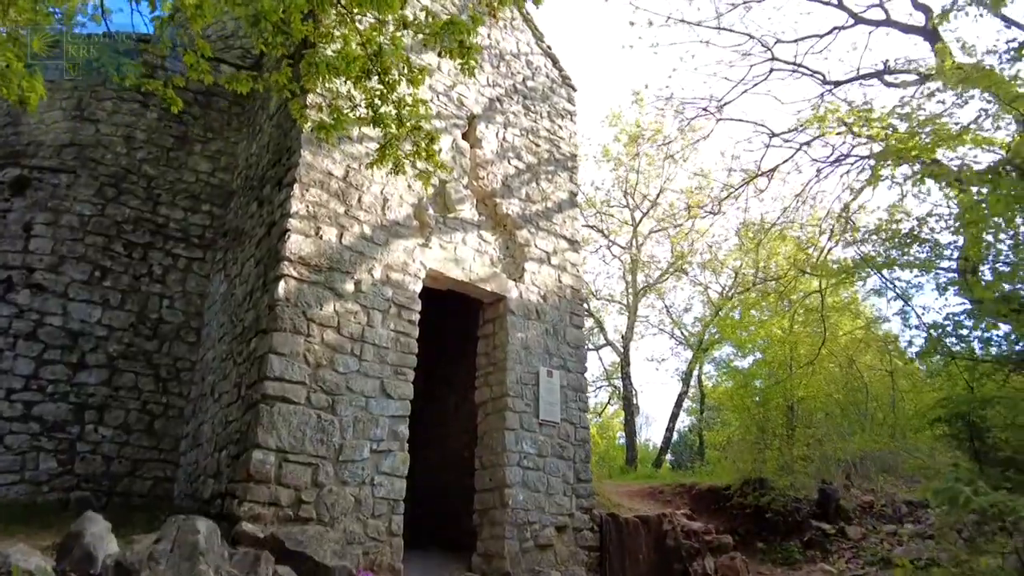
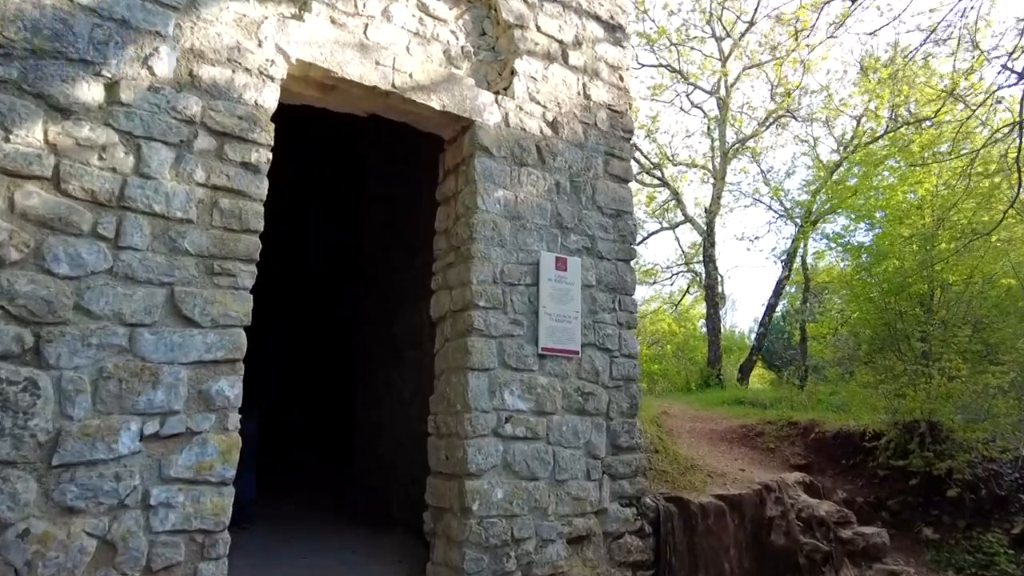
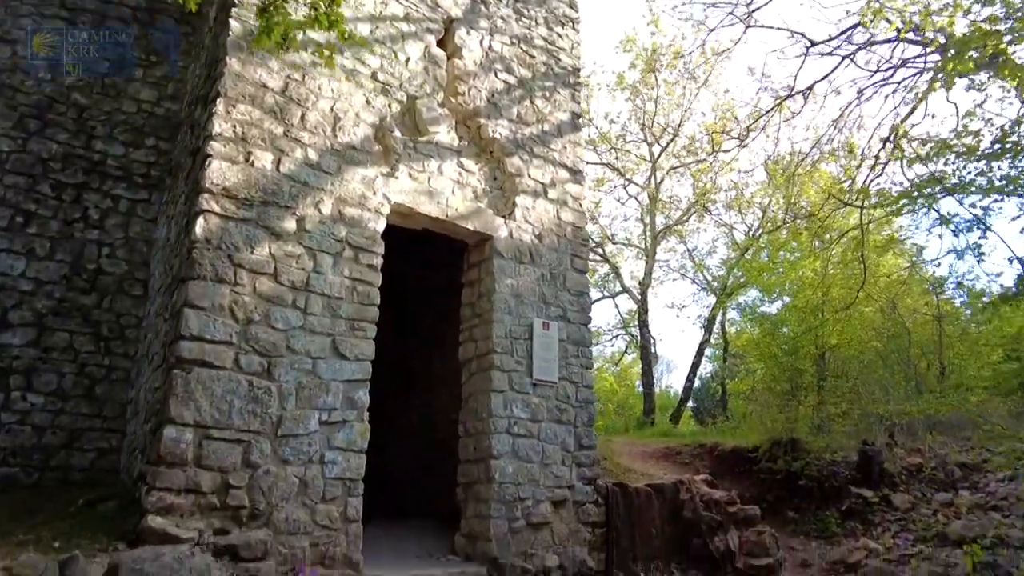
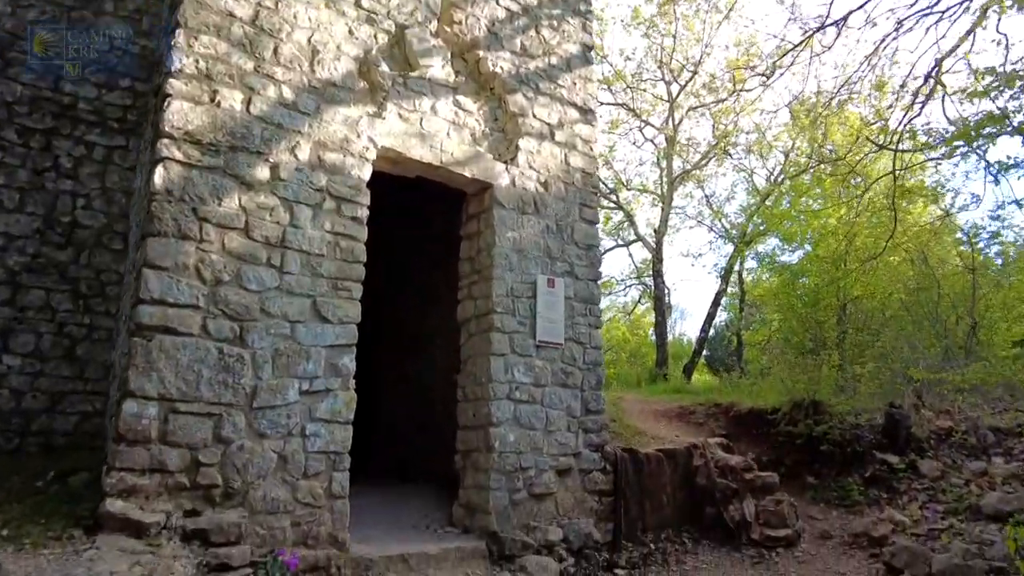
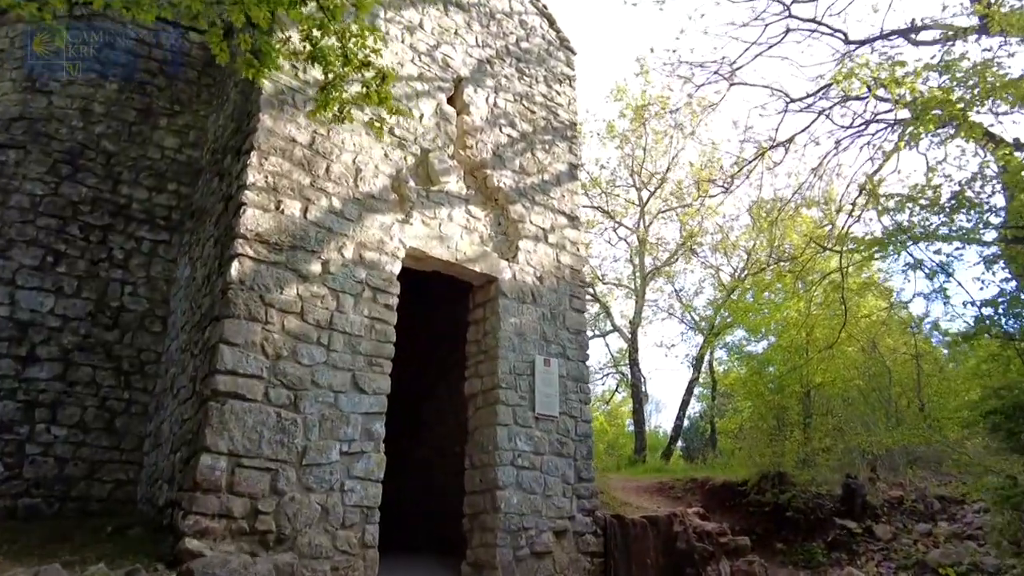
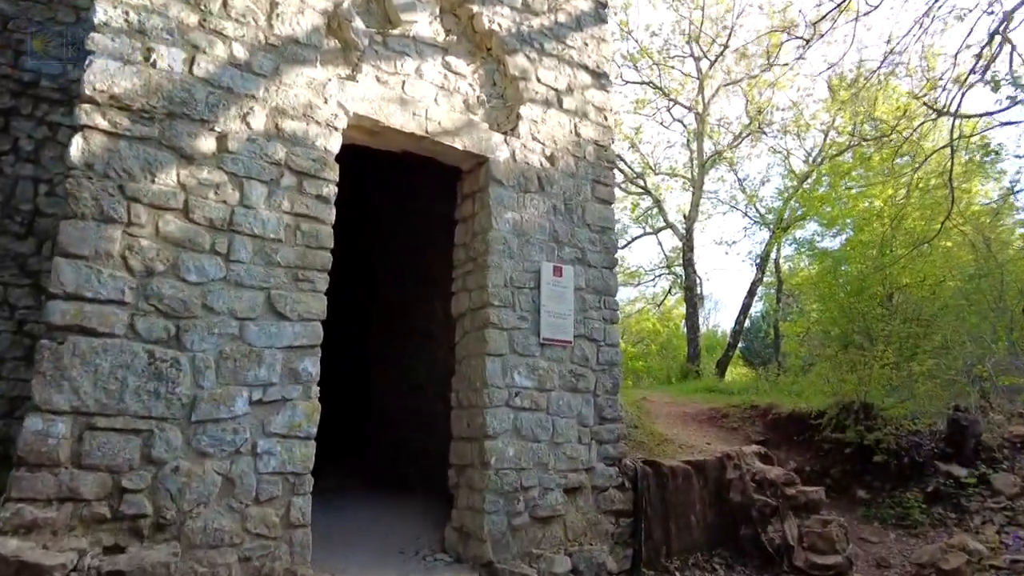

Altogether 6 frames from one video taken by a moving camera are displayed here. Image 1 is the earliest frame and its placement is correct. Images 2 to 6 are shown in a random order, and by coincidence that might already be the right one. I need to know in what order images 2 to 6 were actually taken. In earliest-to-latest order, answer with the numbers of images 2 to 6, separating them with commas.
5, 3, 4, 6, 2
